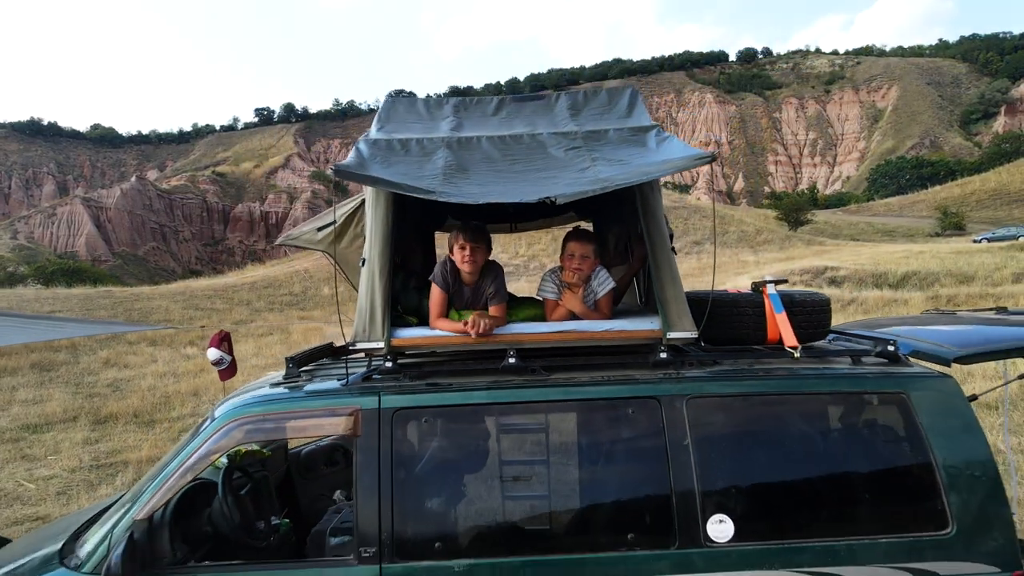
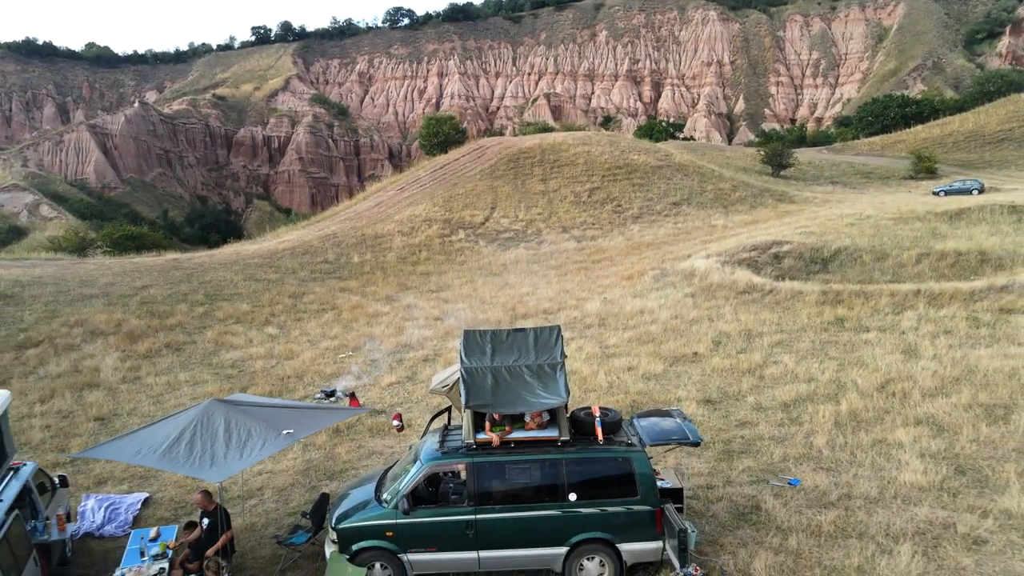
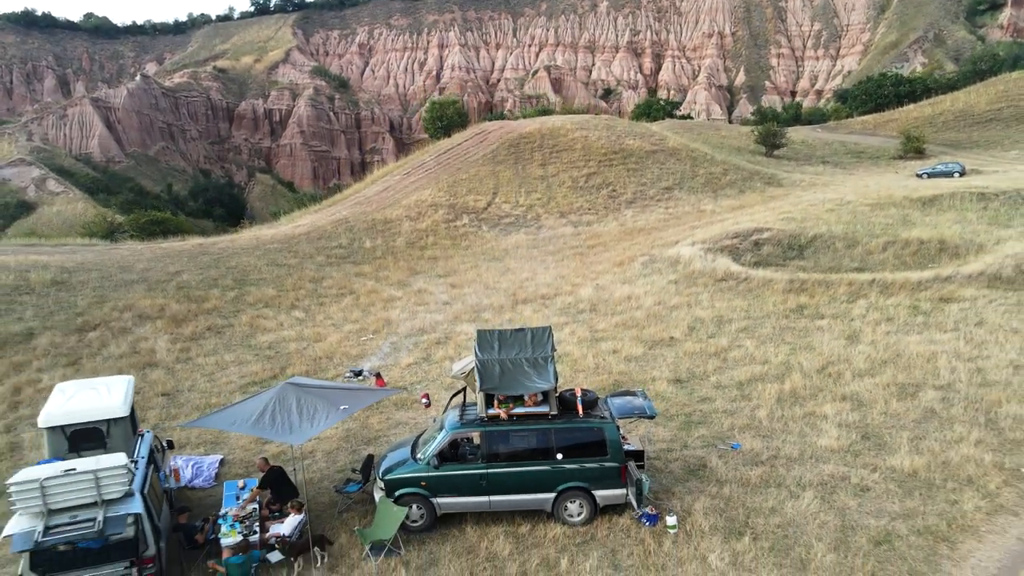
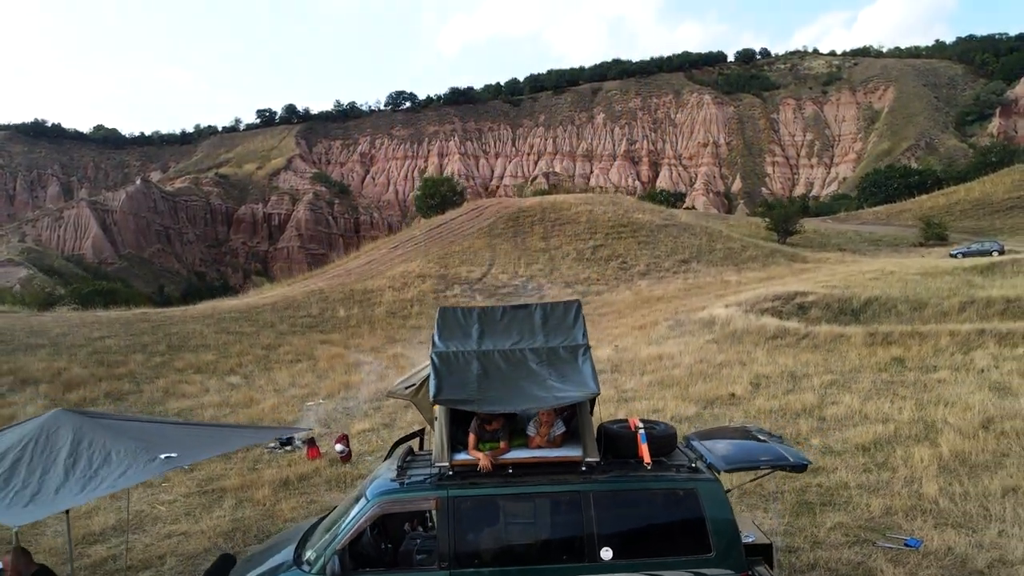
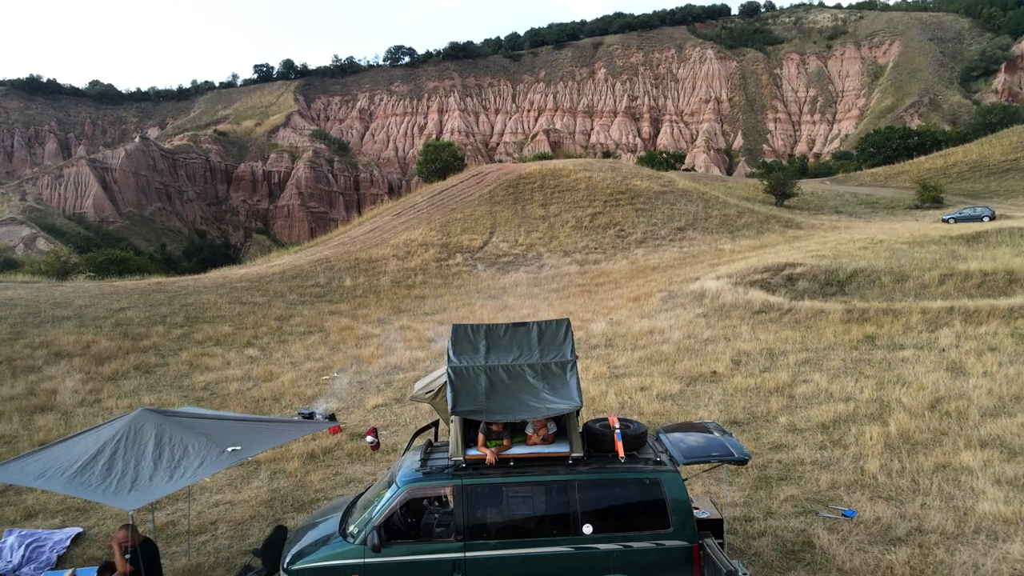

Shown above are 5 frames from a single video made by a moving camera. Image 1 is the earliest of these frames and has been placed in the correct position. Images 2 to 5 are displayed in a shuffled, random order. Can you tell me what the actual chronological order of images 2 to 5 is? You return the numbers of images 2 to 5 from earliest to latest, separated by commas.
4, 5, 2, 3
